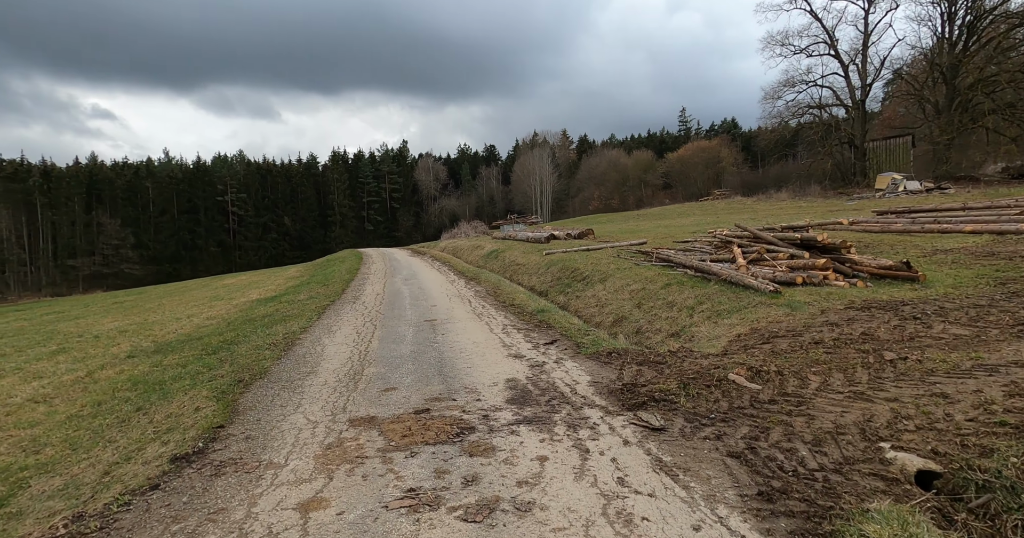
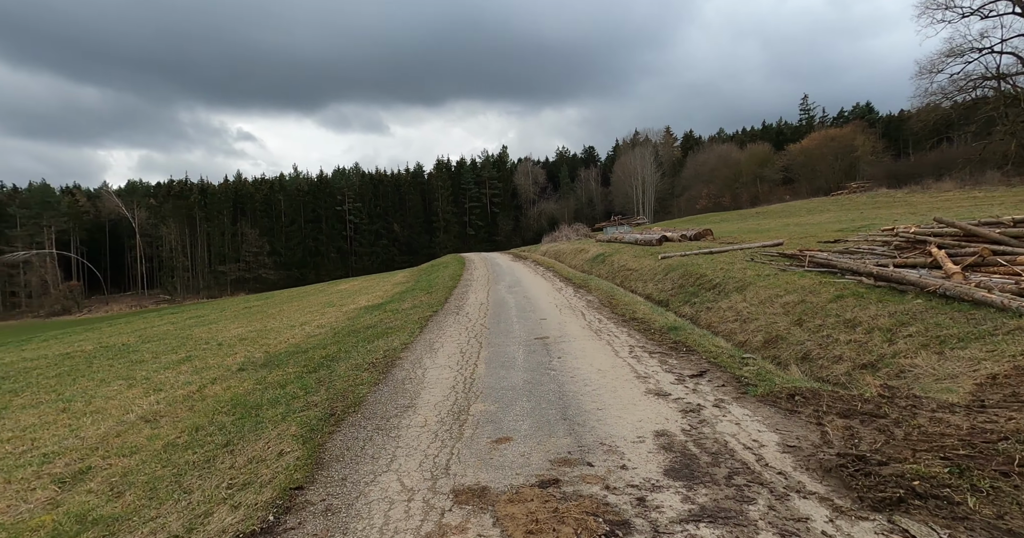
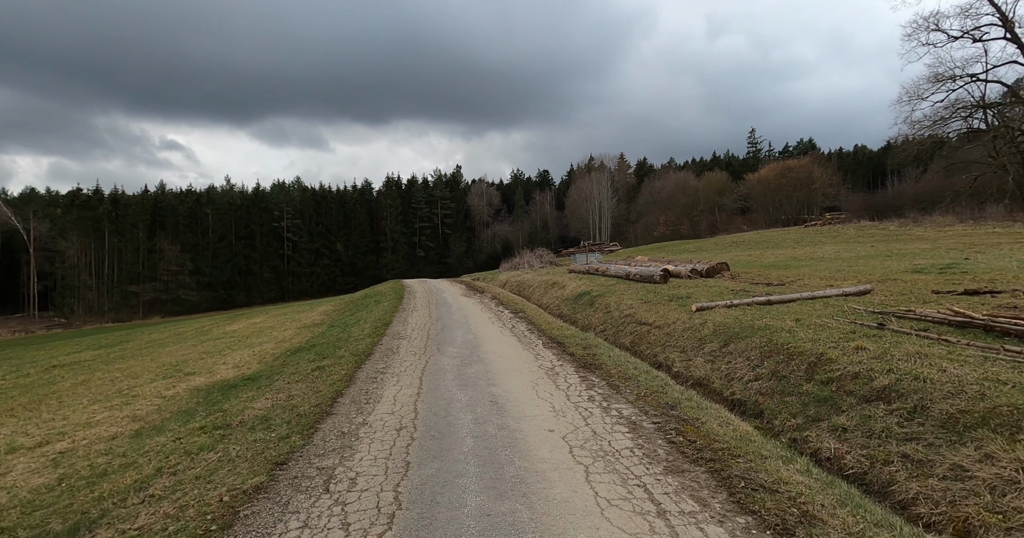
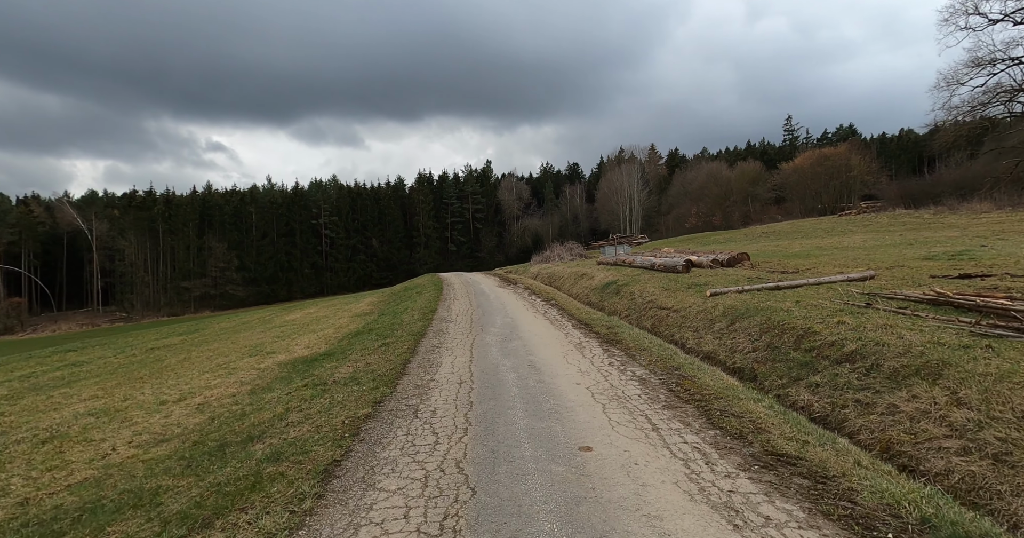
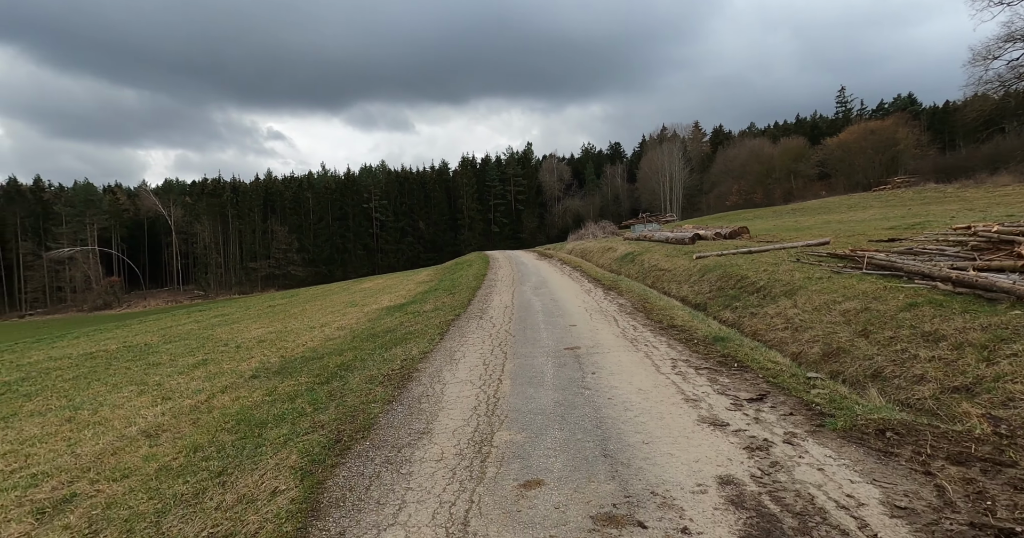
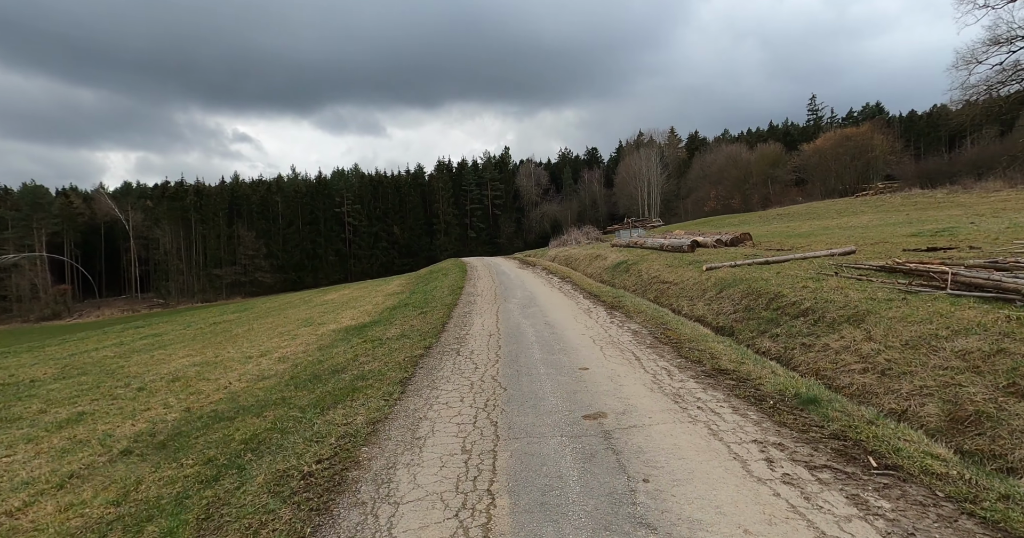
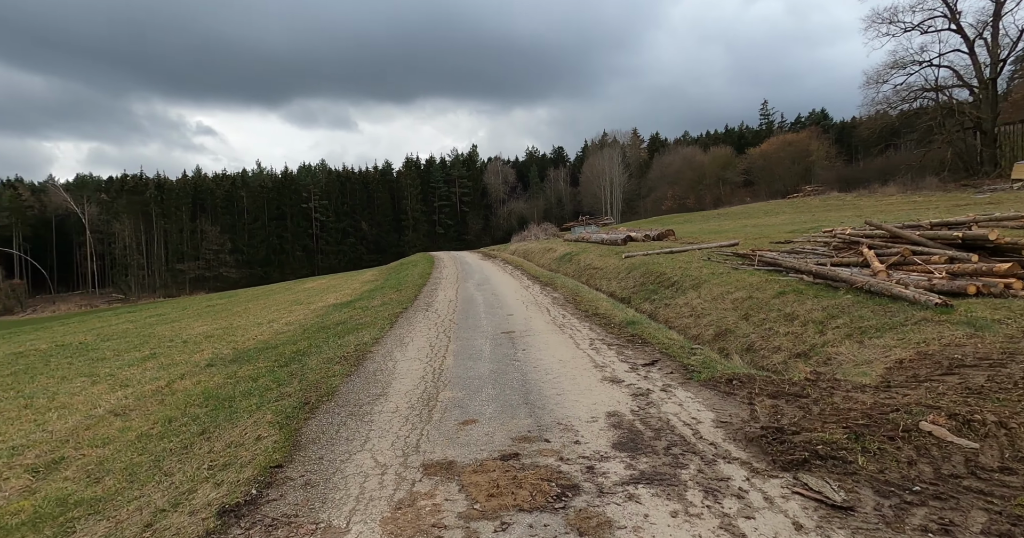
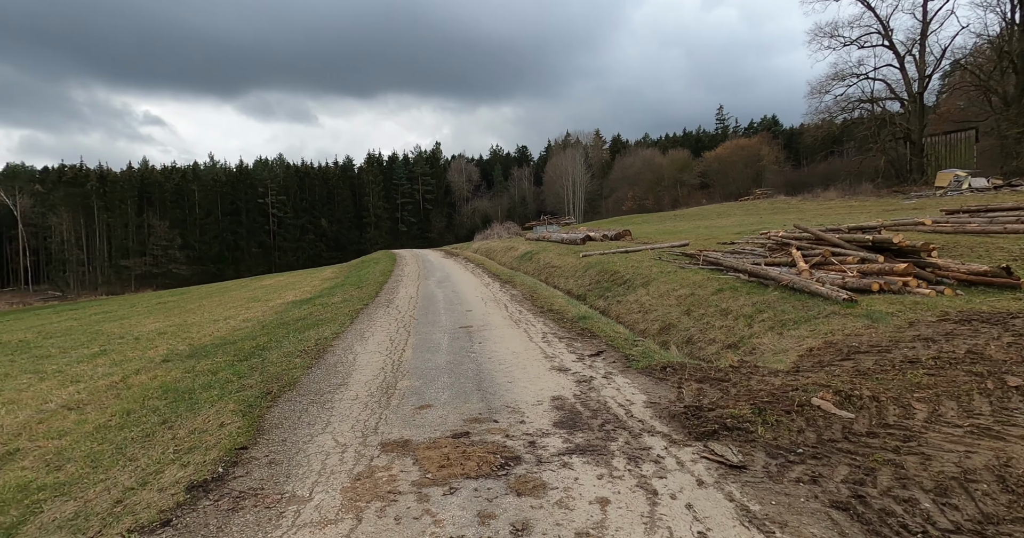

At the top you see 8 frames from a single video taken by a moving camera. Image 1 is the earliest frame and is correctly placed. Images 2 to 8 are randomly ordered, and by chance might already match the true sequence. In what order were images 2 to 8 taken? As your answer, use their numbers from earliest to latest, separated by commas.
8, 7, 2, 5, 6, 4, 3
